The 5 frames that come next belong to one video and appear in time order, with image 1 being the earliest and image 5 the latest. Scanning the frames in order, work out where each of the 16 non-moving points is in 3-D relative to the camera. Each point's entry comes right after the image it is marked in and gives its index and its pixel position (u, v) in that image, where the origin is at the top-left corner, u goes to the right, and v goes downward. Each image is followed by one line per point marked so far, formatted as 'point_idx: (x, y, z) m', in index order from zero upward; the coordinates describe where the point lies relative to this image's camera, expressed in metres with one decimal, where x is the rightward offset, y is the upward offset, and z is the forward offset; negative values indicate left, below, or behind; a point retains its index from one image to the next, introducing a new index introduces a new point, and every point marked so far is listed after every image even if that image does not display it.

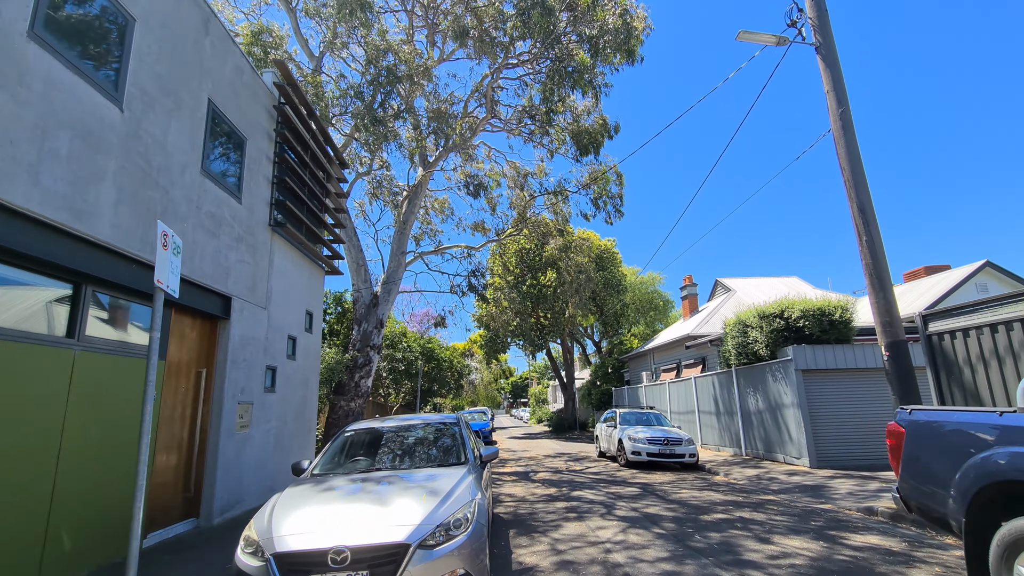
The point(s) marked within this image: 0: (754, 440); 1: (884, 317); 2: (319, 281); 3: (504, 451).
0: (+6.9, -4.3, +13.9) m
1: (+5.5, -0.4, +7.2) m
2: (-4.6, +0.2, +11.5) m
3: (-0.3, -6.1, +18.3) m
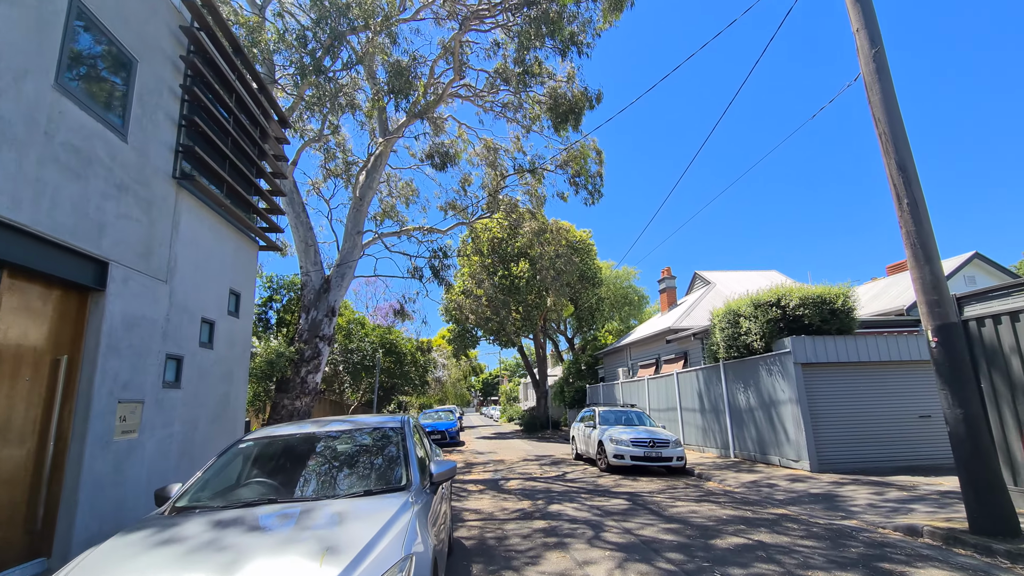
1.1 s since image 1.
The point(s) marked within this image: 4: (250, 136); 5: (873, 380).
0: (+6.1, -4.0, +12.7) m
1: (+5.1, -0.1, +5.9) m
2: (-5.2, +0.6, +9.6) m
3: (-1.4, -5.7, +16.7) m
4: (-5.0, +2.9, +9.3) m
5: (+8.1, -2.1, +10.9) m
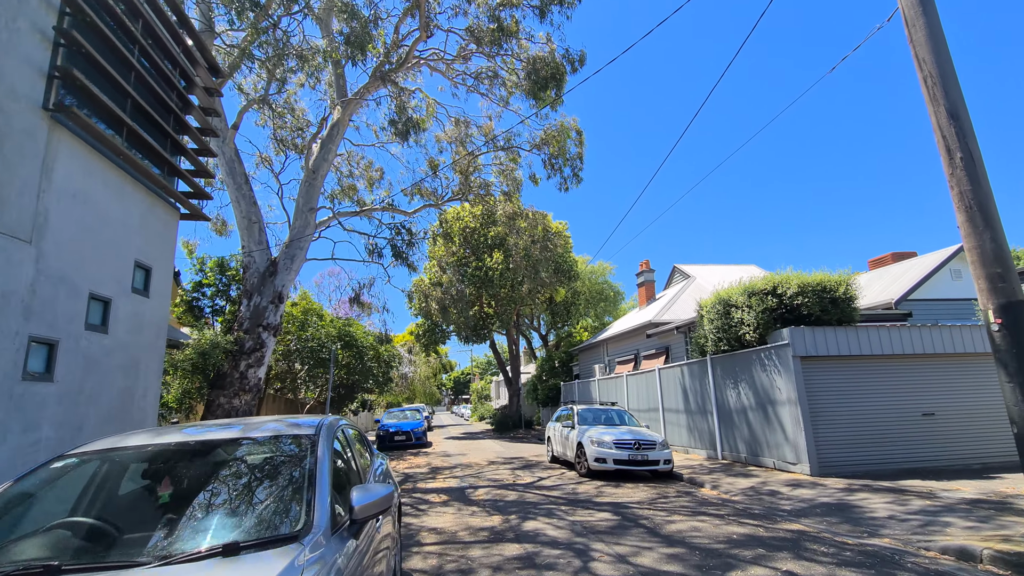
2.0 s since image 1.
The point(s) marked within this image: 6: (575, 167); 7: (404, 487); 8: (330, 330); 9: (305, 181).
0: (+5.4, -3.7, +11.7) m
1: (+4.8, +0.2, +4.9) m
2: (-5.7, +1.0, +8.0) m
3: (-2.3, -5.3, +15.3) m
4: (-5.4, +3.3, +7.6) m
5: (+7.5, -1.8, +10.0) m
6: (+2.0, +3.8, +15.2) m
7: (-2.2, -4.1, +10.1) m
8: (-6.8, -1.6, +18.3) m
9: (-5.5, +2.8, +12.9) m
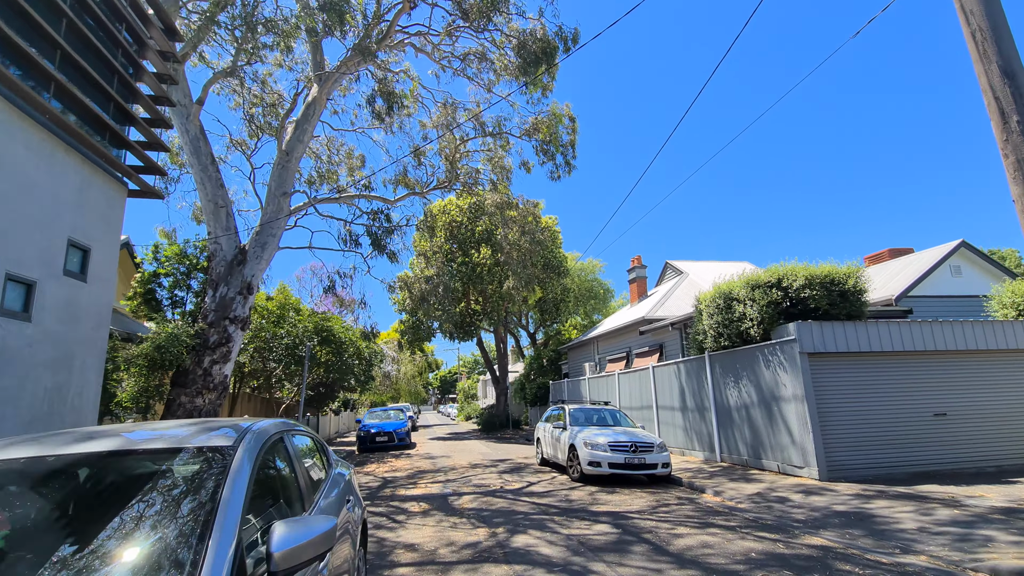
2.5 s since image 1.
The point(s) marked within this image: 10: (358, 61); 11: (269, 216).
0: (+5.1, -3.5, +11.1) m
1: (+4.7, +0.4, +4.2) m
2: (-5.8, +1.3, +7.1) m
3: (-2.7, -5.1, +14.4) m
4: (-5.6, +3.5, +6.7) m
5: (+7.3, -1.6, +9.5) m
6: (+1.6, +3.9, +14.4) m
7: (-2.5, -3.9, +9.2) m
8: (-7.3, -1.3, +17.4) m
9: (-5.7, +3.1, +12.0) m
10: (-3.8, +5.6, +12.0) m
11: (-5.8, +1.7, +11.7) m
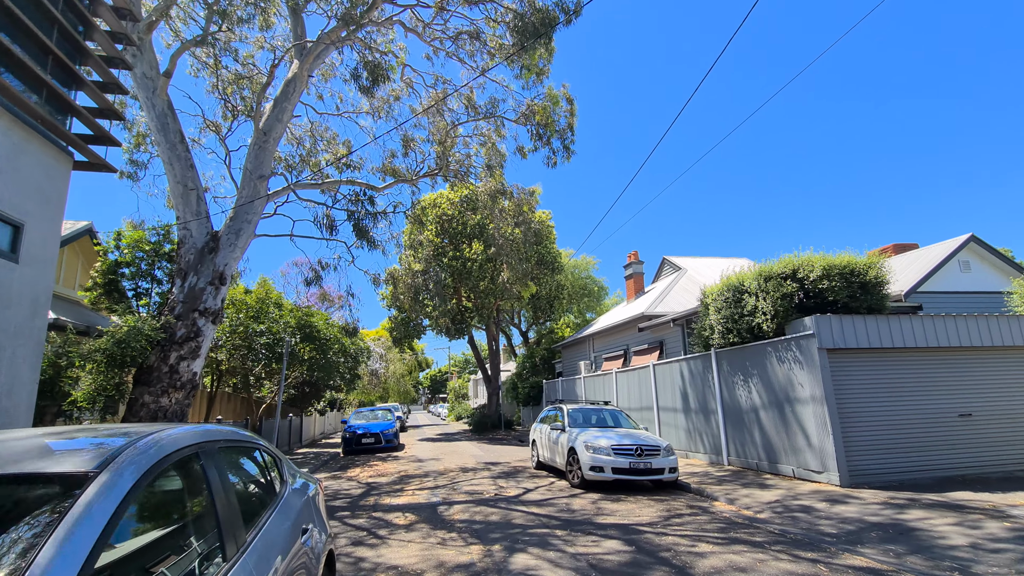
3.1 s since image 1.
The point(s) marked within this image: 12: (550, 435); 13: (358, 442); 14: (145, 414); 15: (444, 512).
0: (+5.0, -3.4, +10.4) m
1: (+4.7, +0.5, +3.5) m
2: (-5.8, +1.5, +6.2) m
3: (-2.9, -4.9, +13.6) m
4: (-5.6, +3.7, +5.8) m
5: (+7.2, -1.5, +8.8) m
6: (+1.5, +4.1, +13.7) m
7: (-2.5, -3.7, +8.4) m
8: (-7.5, -1.1, +16.5) m
9: (-5.8, +3.3, +11.1) m
10: (-3.9, +5.8, +11.2) m
11: (-5.9, +1.9, +10.8) m
12: (+0.9, -3.3, +11.1) m
13: (-5.4, -5.4, +17.2) m
14: (-6.9, -2.3, +9.2) m
15: (-1.0, -3.5, +7.5) m
